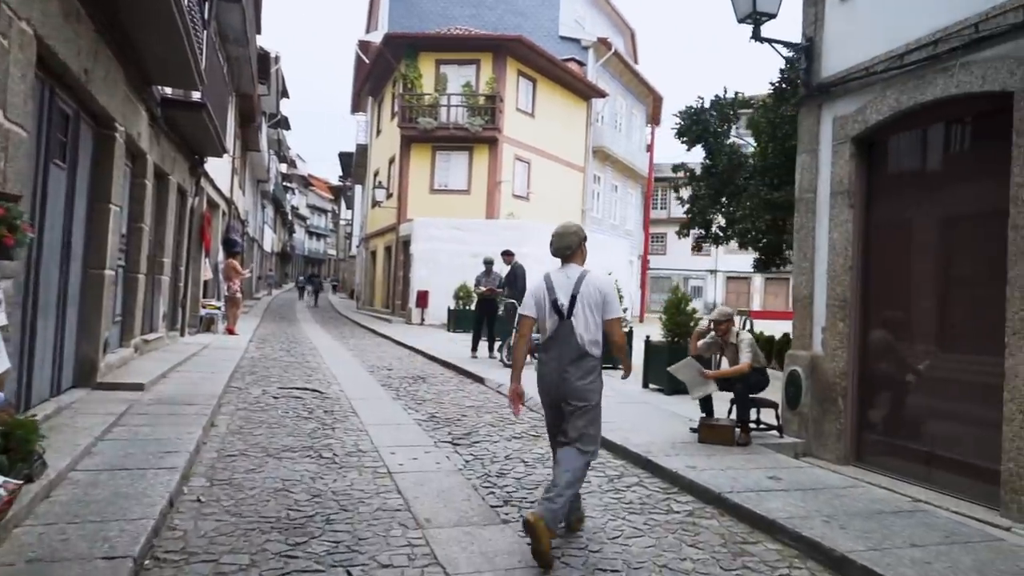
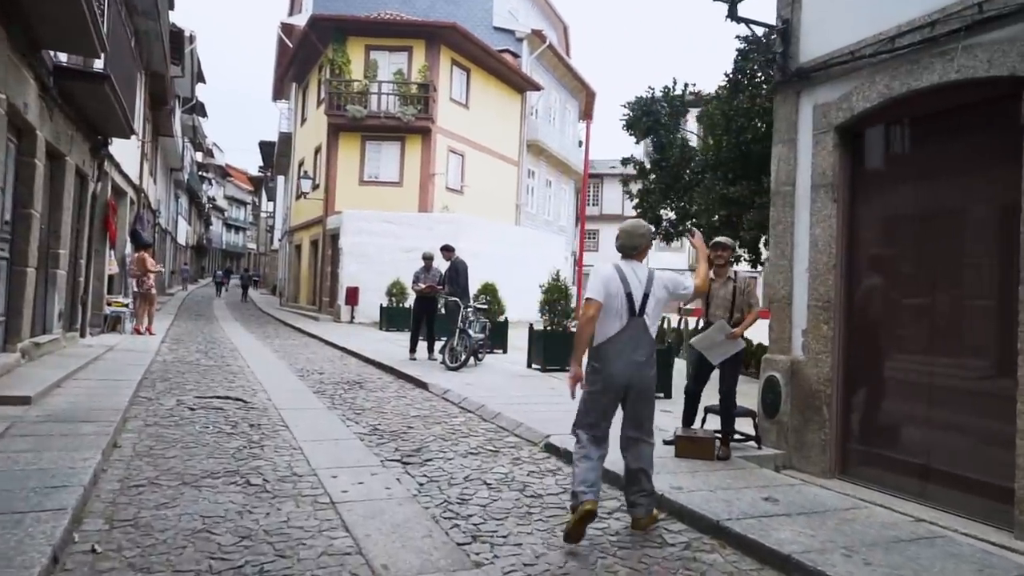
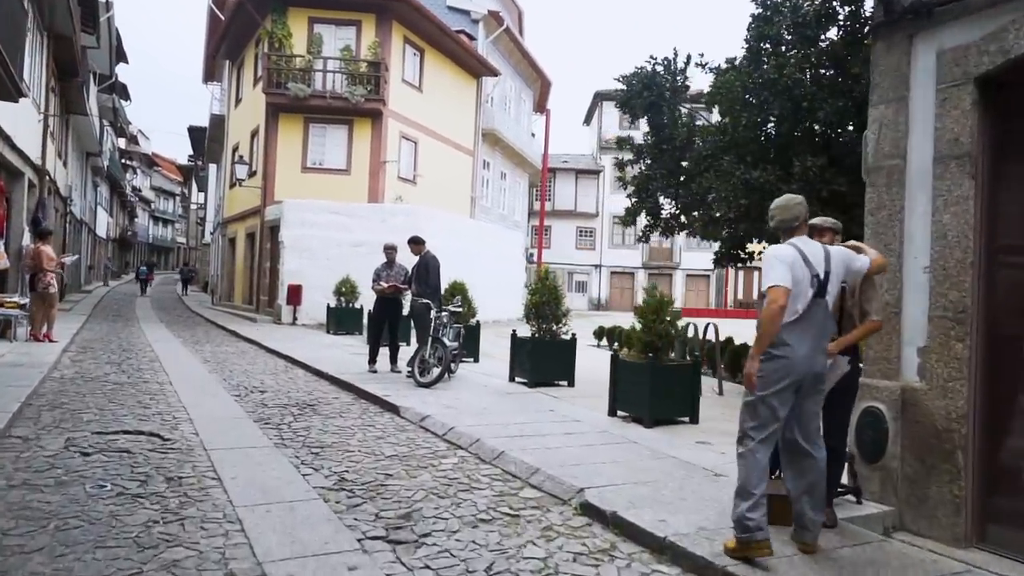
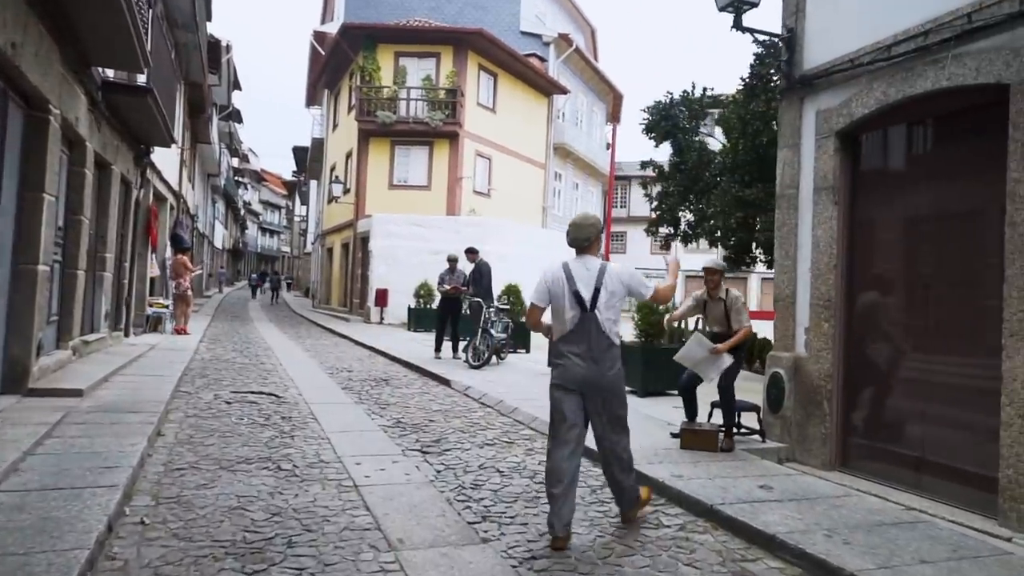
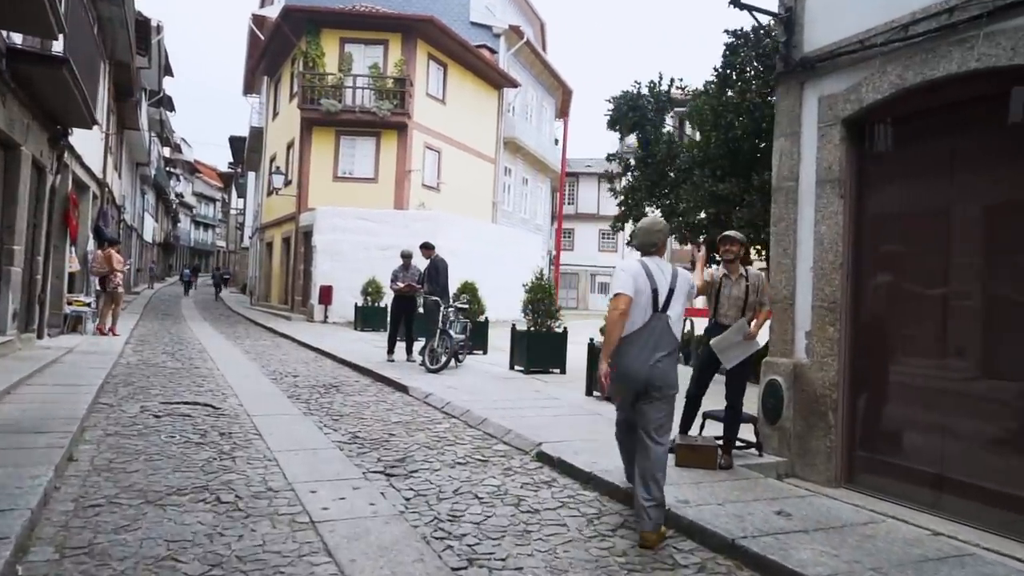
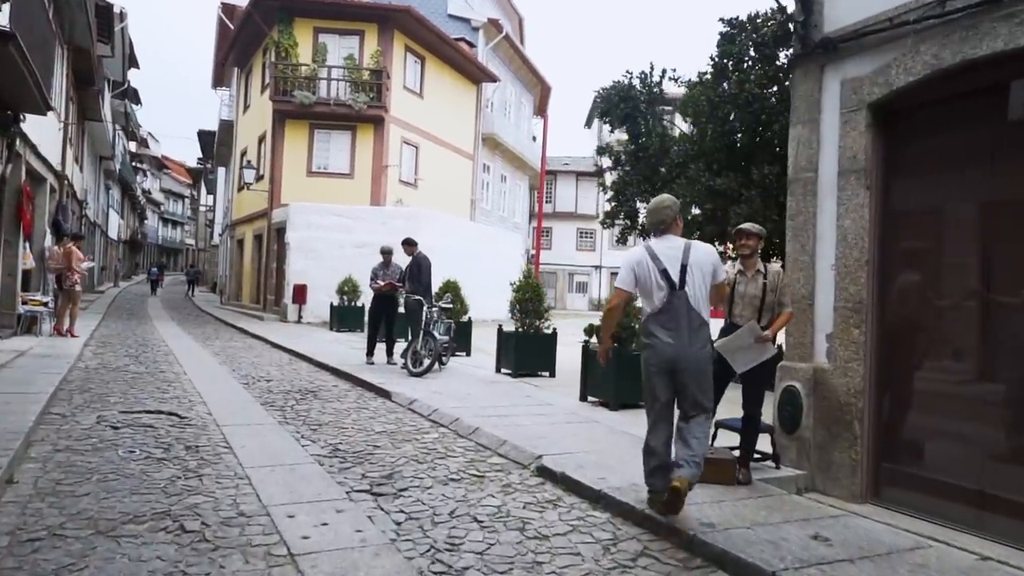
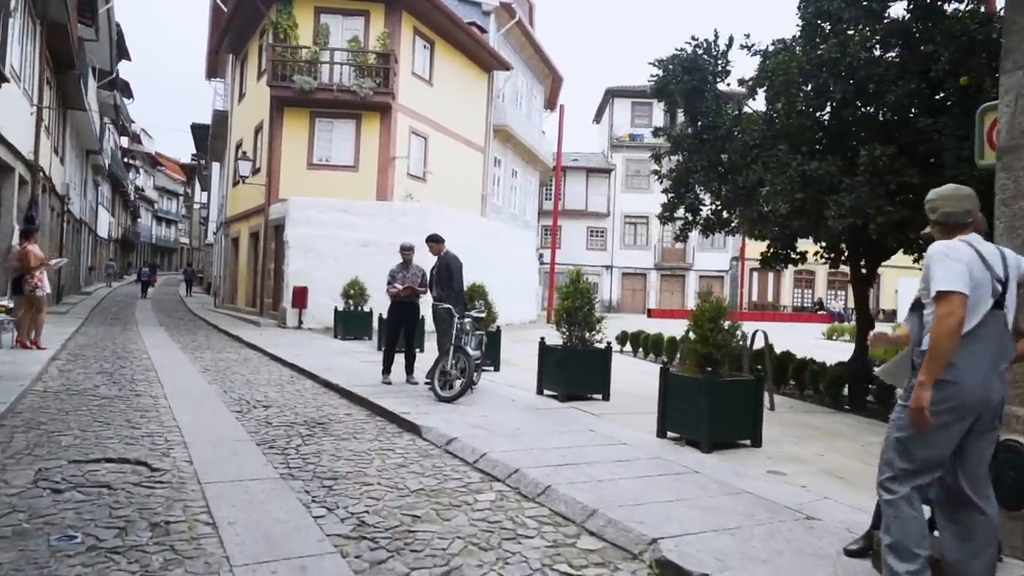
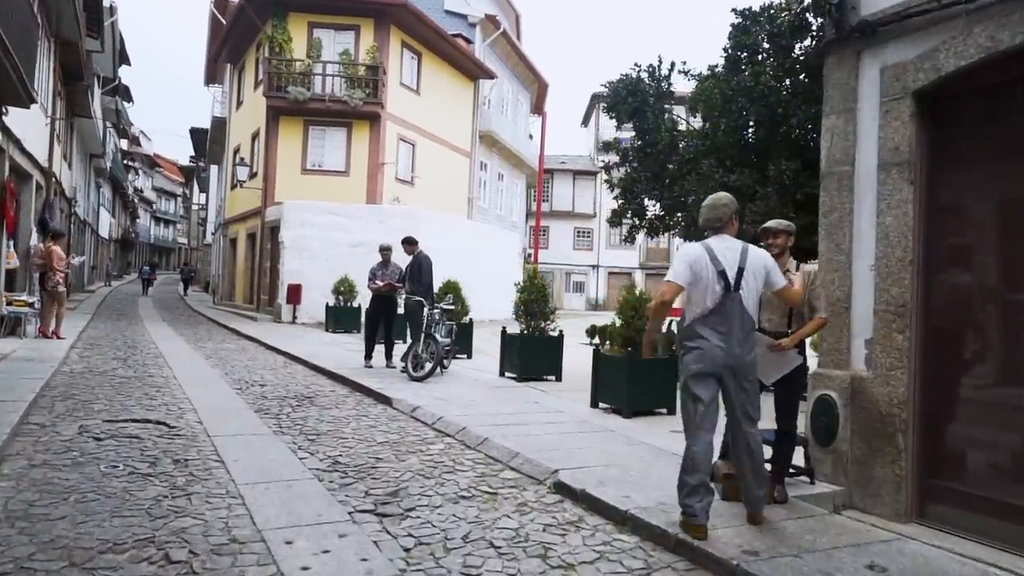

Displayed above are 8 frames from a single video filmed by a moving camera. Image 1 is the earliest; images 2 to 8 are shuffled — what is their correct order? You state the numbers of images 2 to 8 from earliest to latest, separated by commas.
4, 2, 5, 6, 8, 3, 7
